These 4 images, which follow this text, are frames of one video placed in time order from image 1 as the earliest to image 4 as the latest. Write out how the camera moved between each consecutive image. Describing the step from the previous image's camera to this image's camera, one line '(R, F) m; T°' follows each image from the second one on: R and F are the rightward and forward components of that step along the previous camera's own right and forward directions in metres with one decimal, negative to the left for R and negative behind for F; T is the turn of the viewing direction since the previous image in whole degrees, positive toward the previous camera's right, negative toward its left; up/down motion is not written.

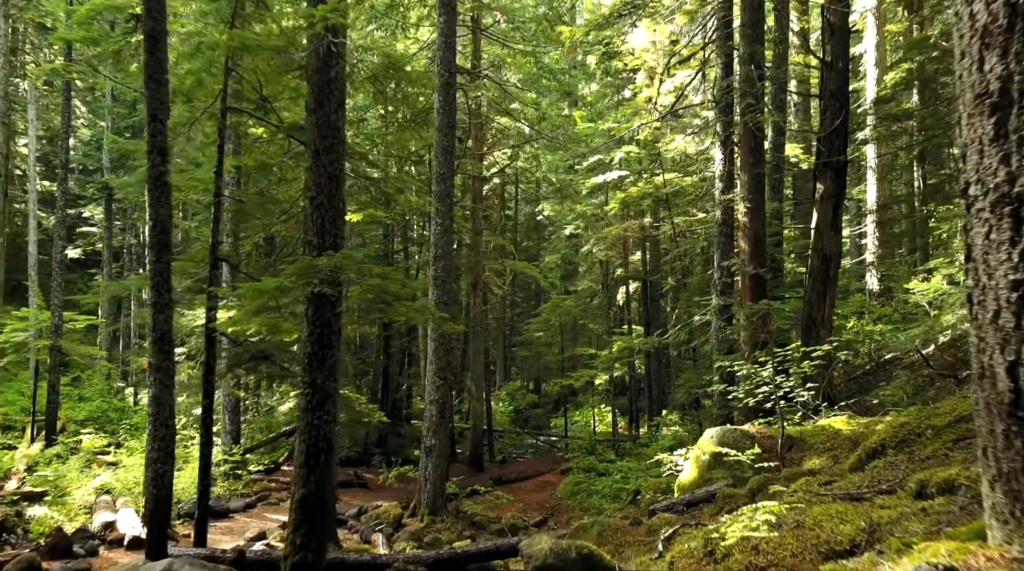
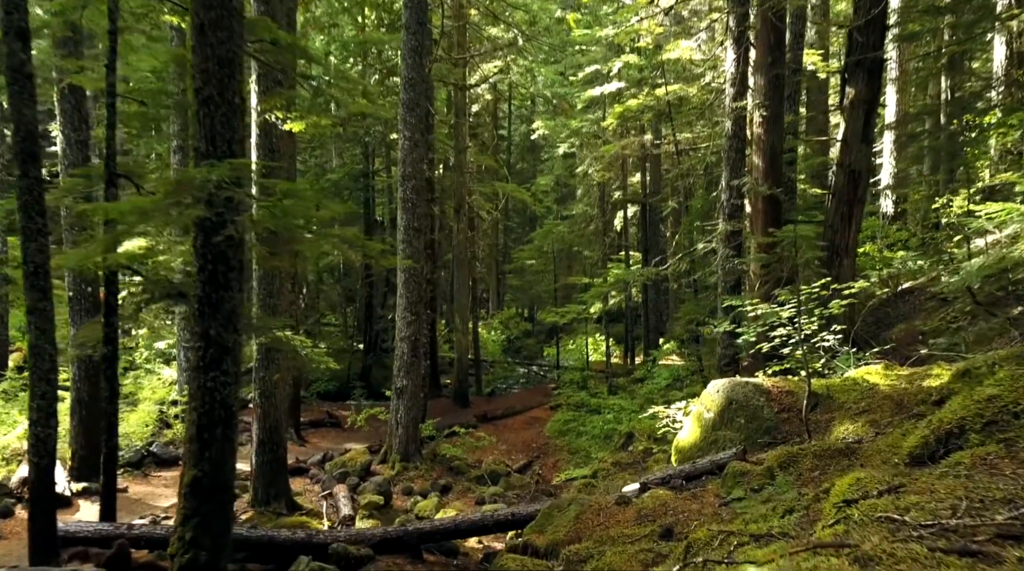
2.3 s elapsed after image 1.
(+0.3, +2.0) m; 0°
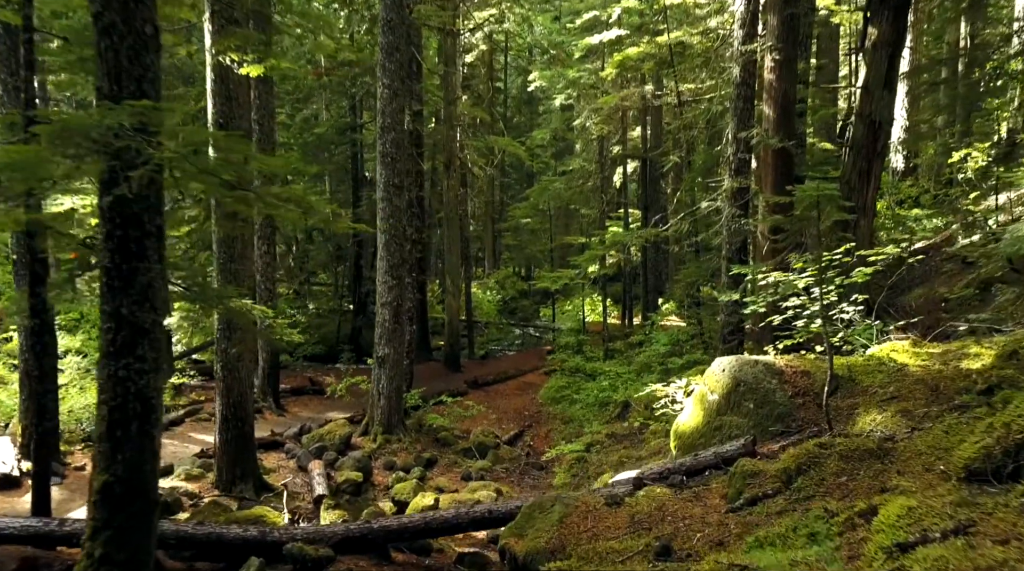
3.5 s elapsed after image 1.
(+0.2, +1.1) m; 0°
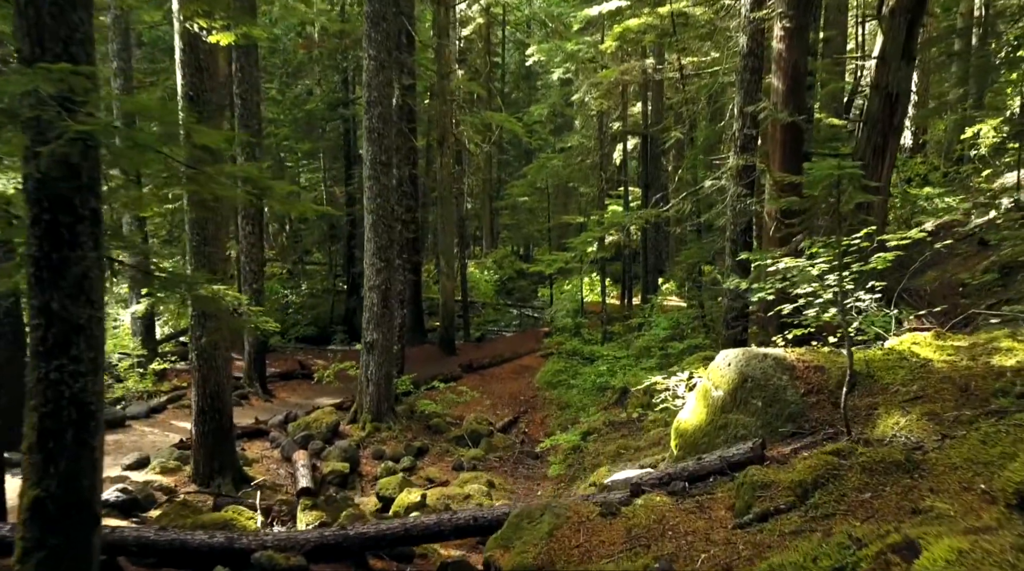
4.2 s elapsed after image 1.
(+0.1, +0.7) m; 0°
